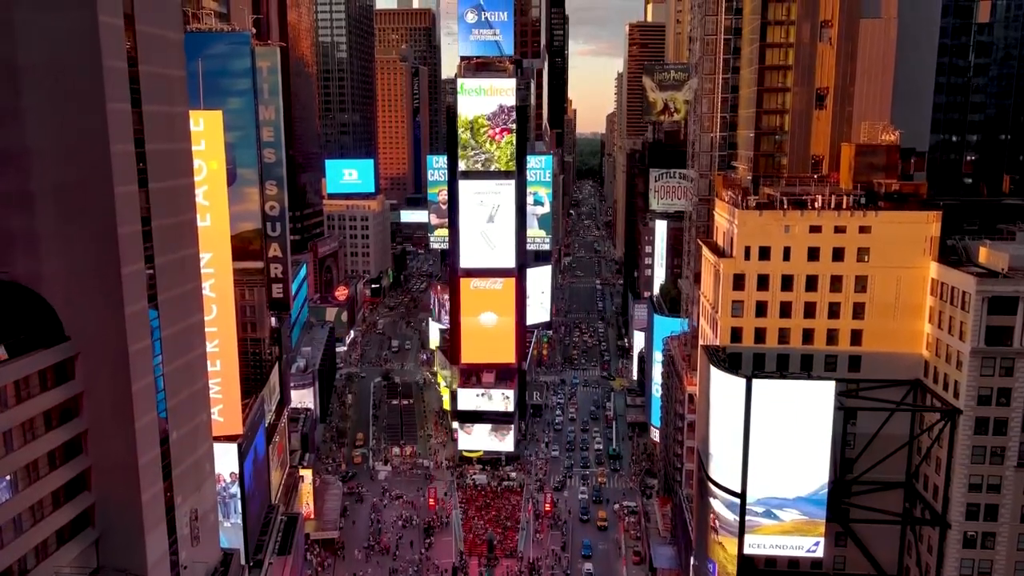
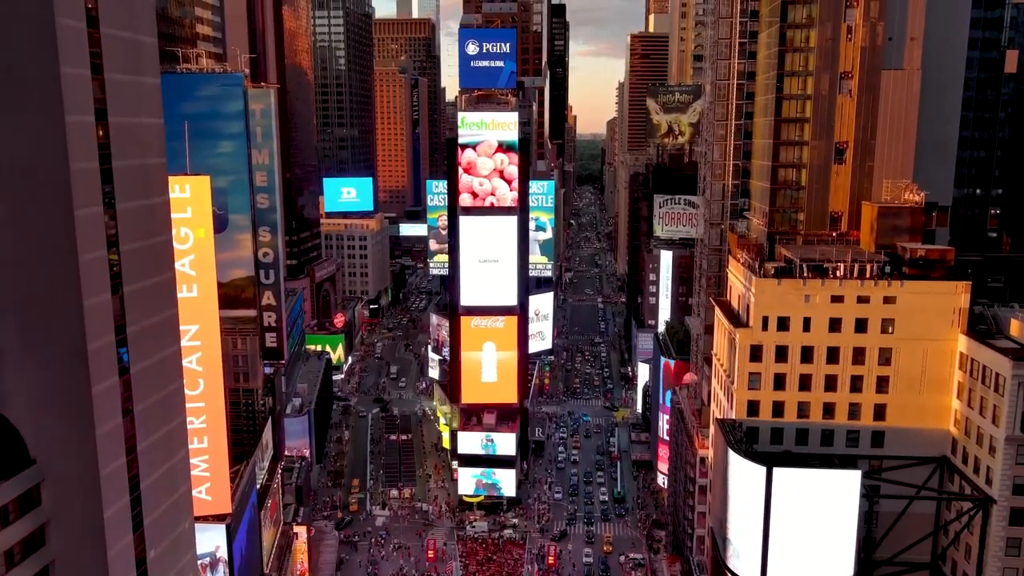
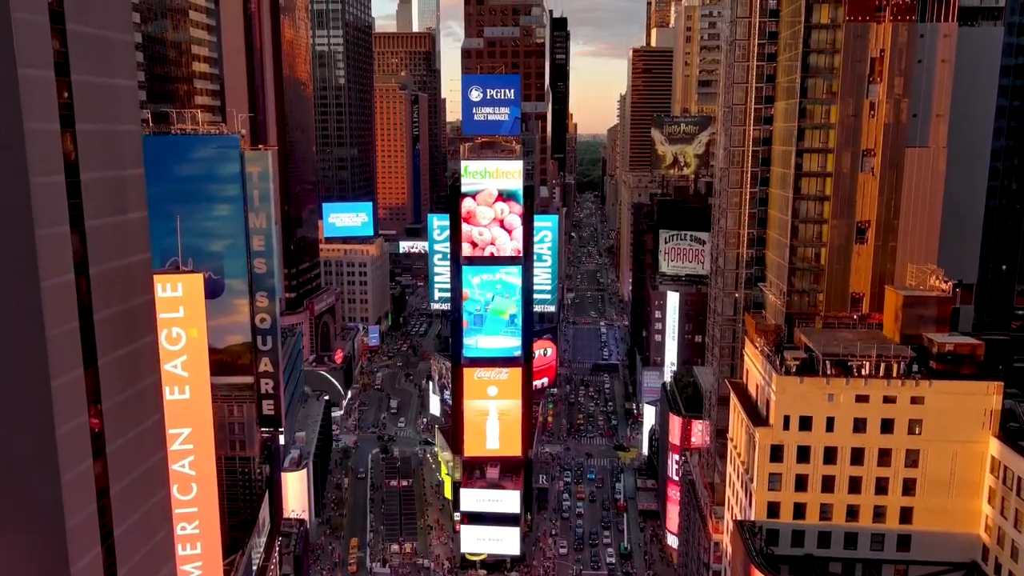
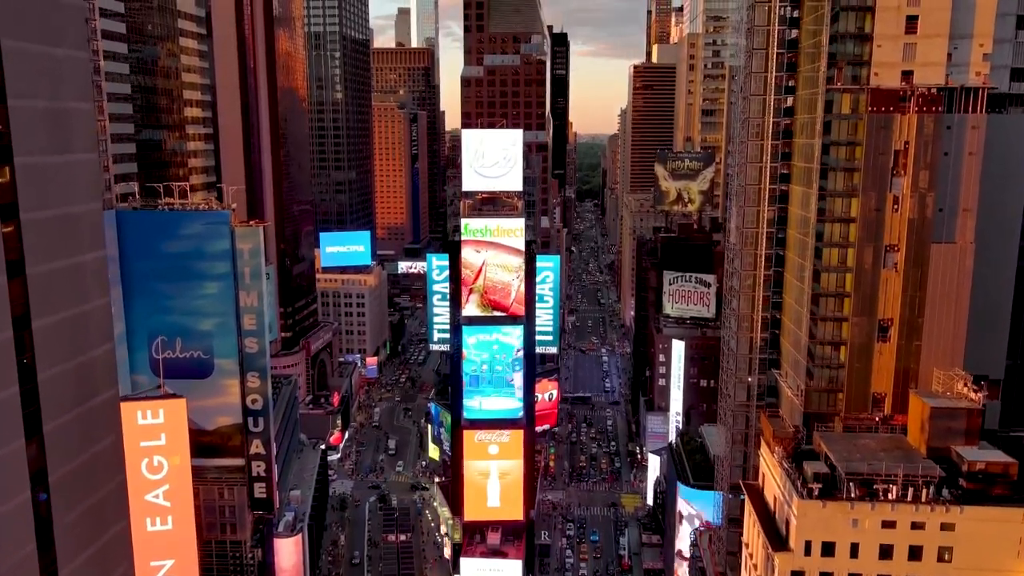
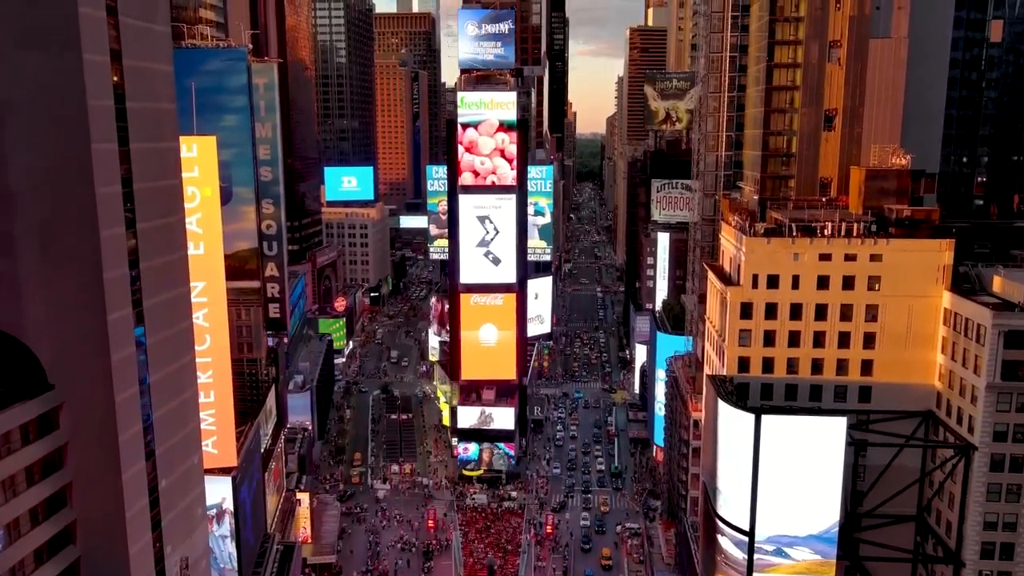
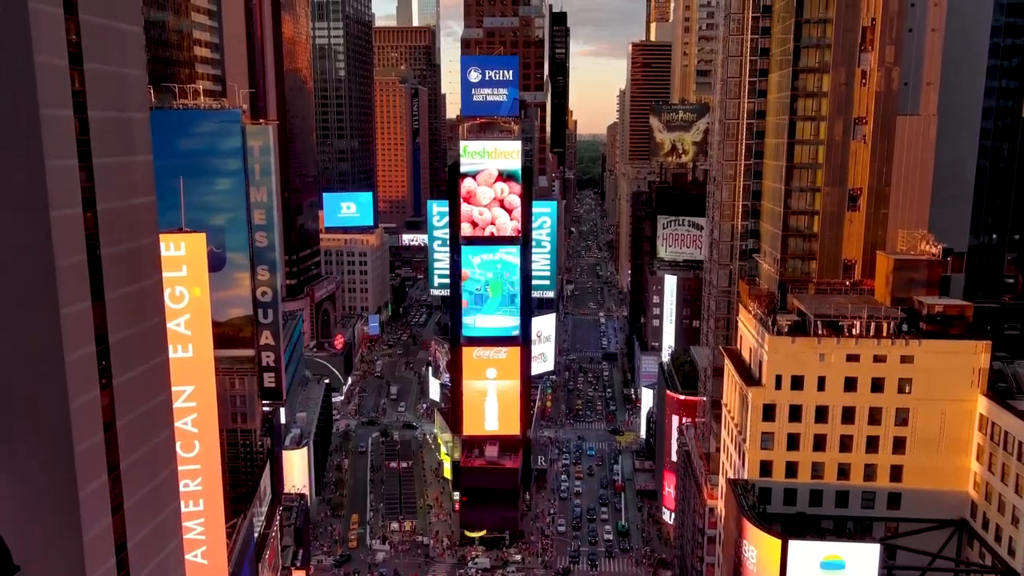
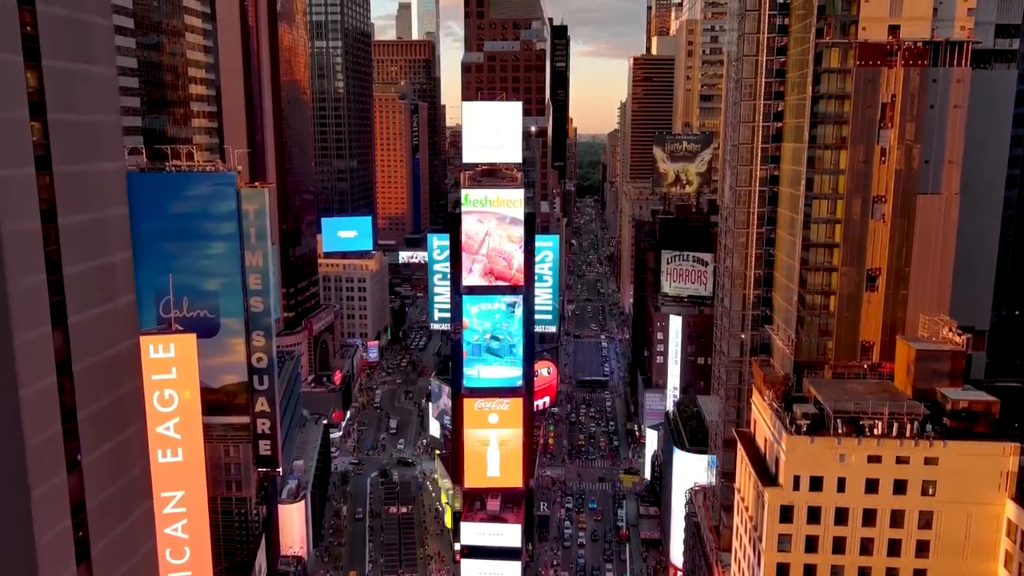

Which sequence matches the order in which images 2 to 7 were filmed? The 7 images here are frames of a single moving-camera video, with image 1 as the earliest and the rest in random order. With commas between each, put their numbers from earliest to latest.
5, 2, 6, 3, 7, 4
